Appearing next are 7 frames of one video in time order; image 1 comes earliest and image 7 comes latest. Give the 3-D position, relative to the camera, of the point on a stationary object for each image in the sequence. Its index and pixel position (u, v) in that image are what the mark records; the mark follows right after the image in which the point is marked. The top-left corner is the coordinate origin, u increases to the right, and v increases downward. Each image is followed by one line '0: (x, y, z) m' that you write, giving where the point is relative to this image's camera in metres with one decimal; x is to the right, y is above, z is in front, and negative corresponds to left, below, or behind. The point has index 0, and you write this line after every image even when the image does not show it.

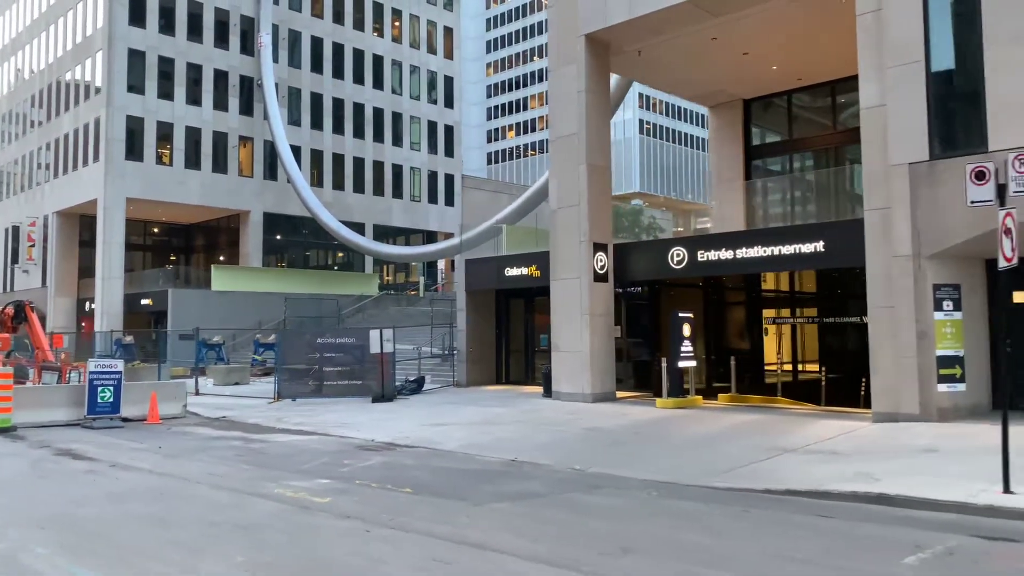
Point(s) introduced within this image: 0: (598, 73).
0: (+2.0, +5.1, +19.3) m
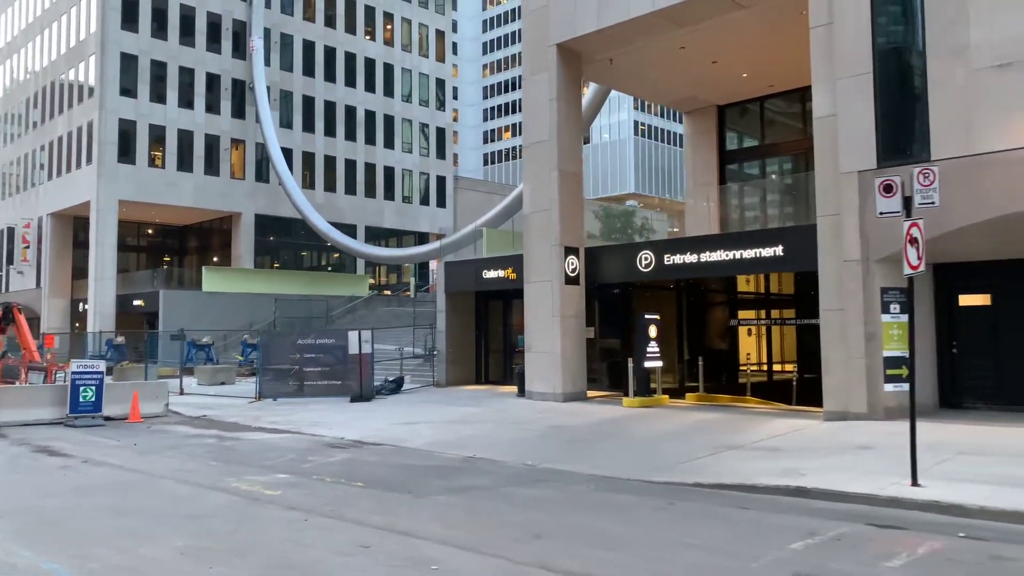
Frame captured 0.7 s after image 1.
0: (+1.4, +5.0, +19.9) m
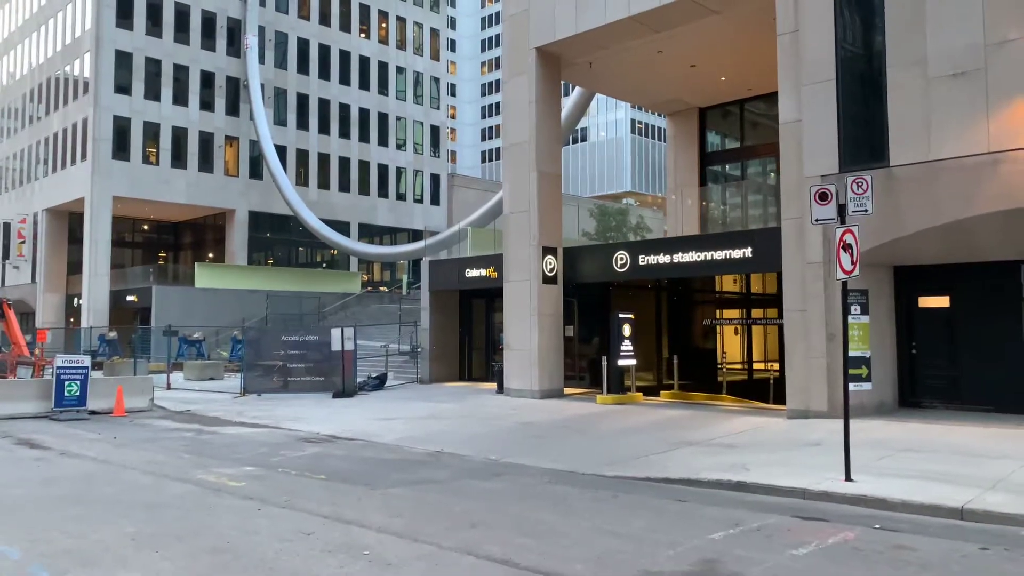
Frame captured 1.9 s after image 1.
0: (+0.9, +5.1, +20.2) m
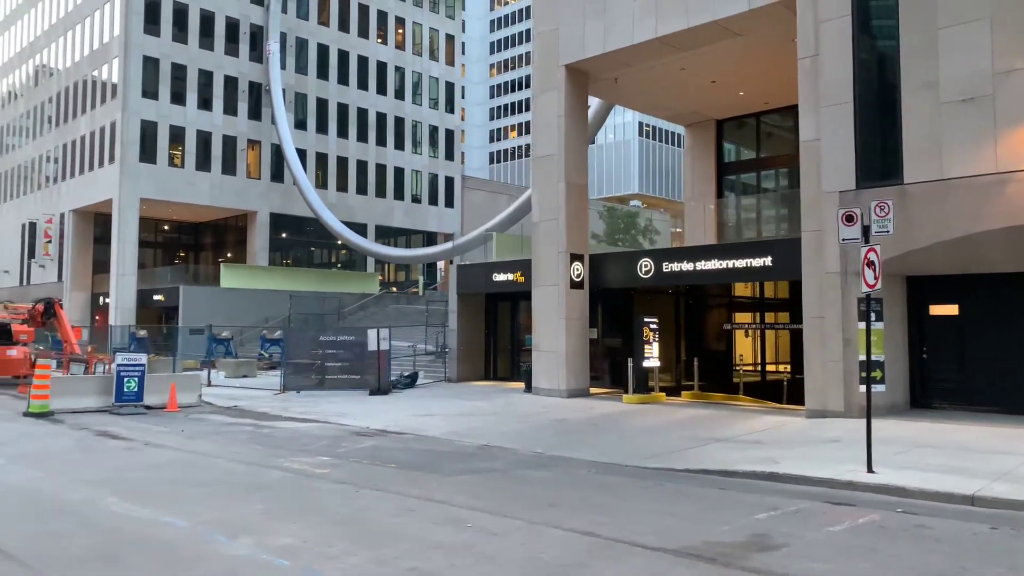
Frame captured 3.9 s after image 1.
0: (+1.7, +4.9, +21.3) m
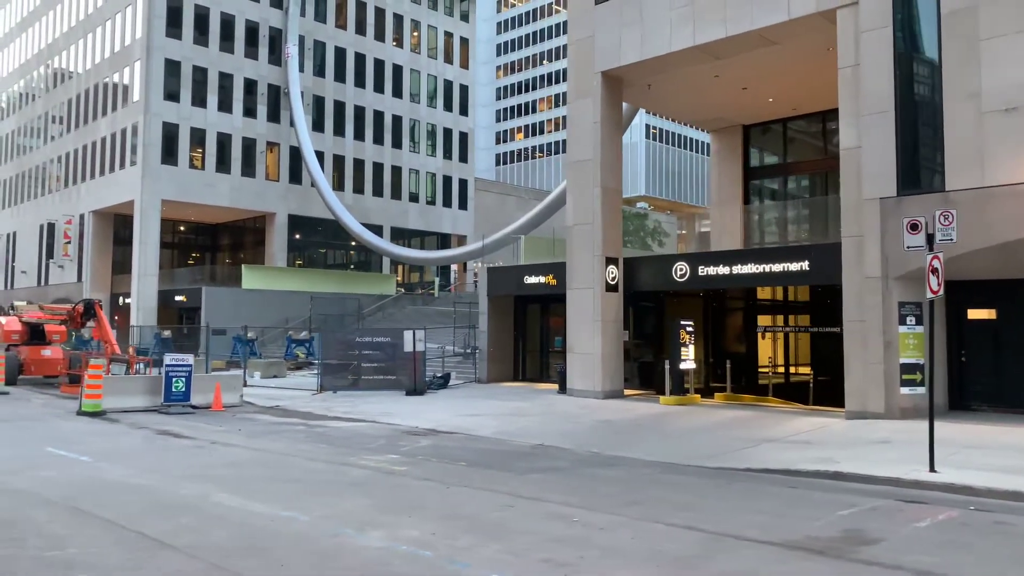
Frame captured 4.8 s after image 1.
0: (+2.6, +4.9, +21.6) m
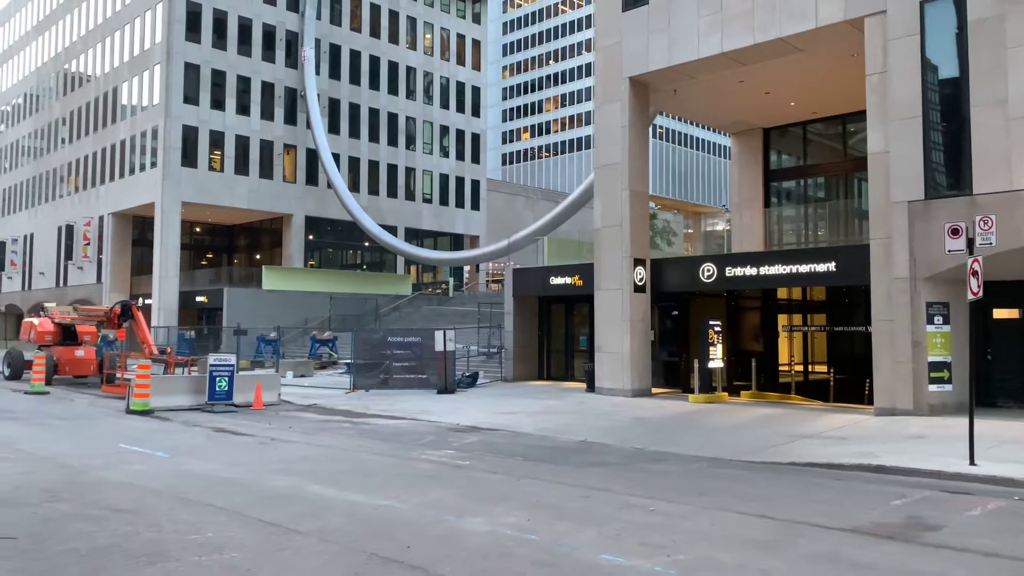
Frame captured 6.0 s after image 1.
0: (+3.4, +4.8, +22.1) m
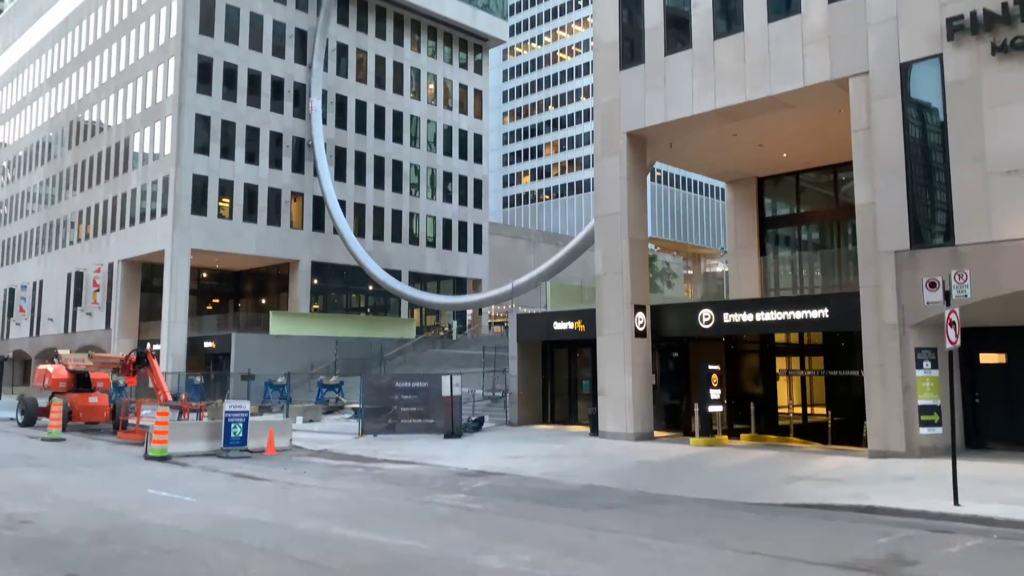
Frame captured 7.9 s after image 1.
0: (+3.5, +3.6, +23.1) m
